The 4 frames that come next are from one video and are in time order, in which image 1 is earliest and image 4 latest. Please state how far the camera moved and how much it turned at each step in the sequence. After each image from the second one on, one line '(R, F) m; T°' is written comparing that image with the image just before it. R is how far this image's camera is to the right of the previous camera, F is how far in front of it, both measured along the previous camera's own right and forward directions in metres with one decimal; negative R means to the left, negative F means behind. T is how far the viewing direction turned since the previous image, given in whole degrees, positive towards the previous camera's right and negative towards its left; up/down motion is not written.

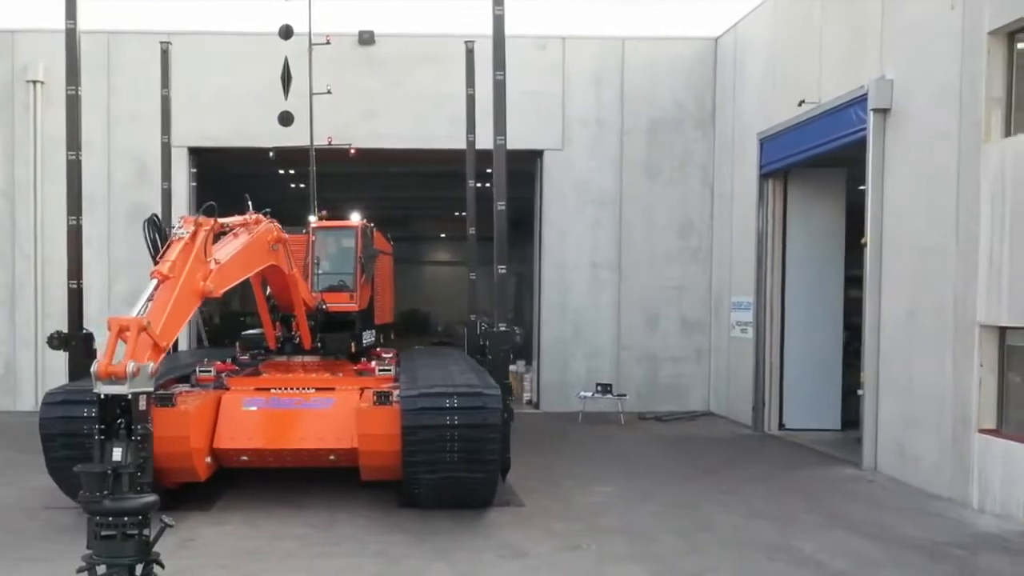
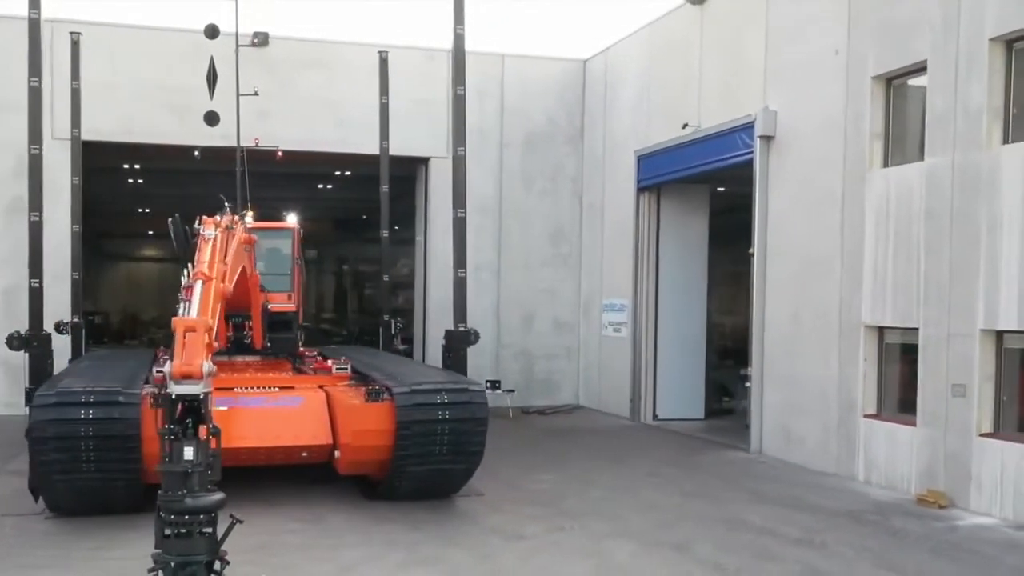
(-1.5, -0.3) m; +13°
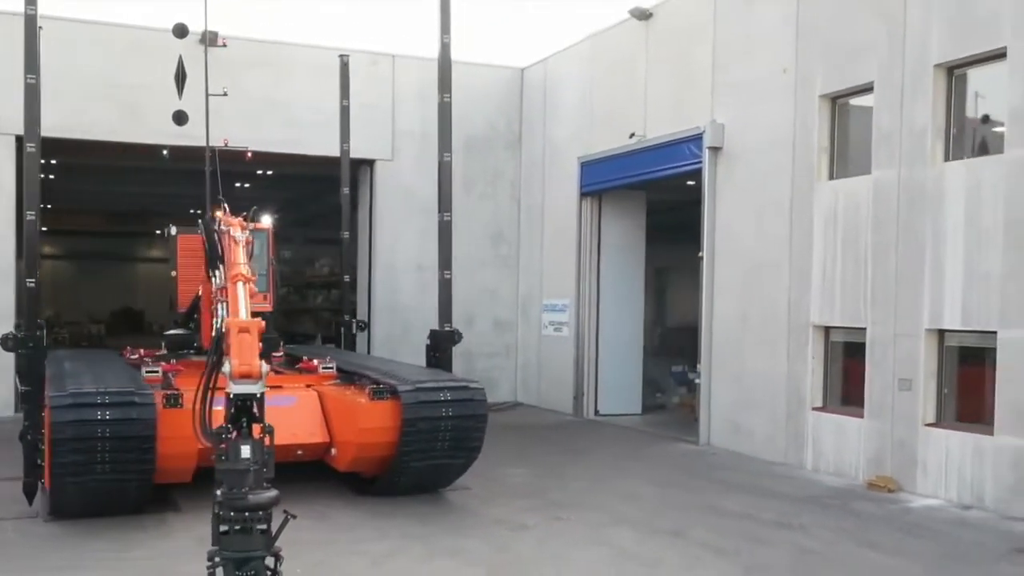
(-0.9, -0.3) m; +7°
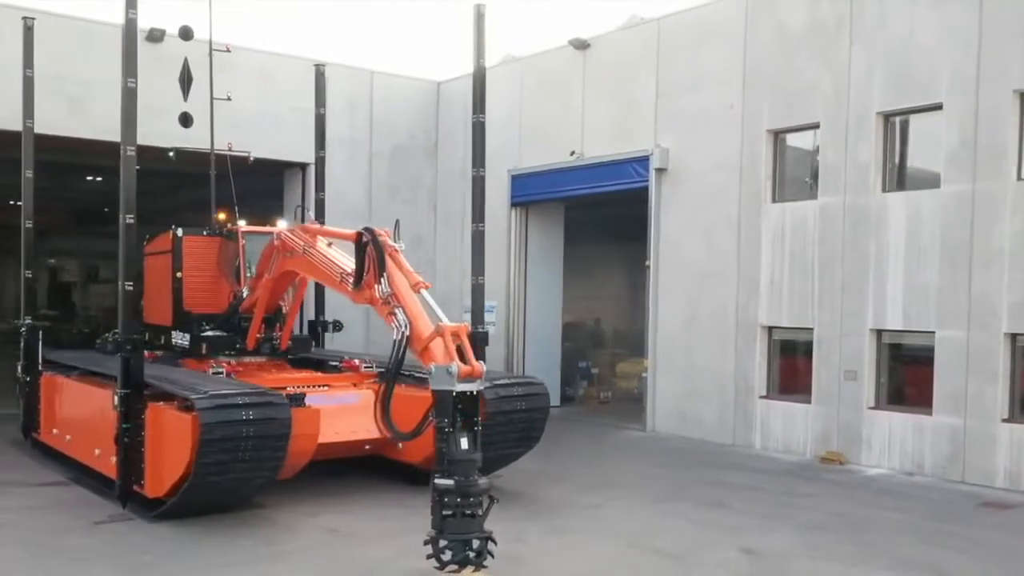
(-2.6, -0.5) m; +15°
